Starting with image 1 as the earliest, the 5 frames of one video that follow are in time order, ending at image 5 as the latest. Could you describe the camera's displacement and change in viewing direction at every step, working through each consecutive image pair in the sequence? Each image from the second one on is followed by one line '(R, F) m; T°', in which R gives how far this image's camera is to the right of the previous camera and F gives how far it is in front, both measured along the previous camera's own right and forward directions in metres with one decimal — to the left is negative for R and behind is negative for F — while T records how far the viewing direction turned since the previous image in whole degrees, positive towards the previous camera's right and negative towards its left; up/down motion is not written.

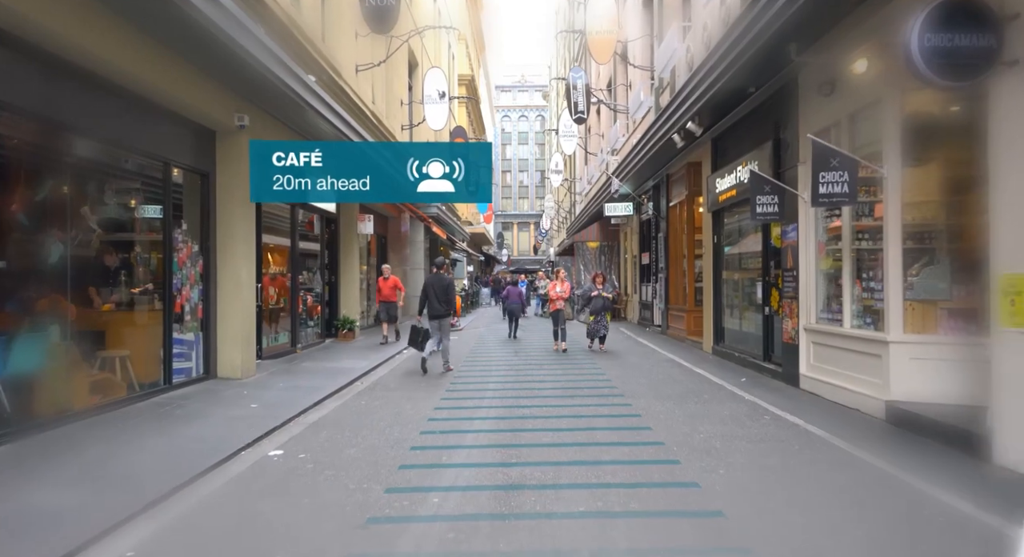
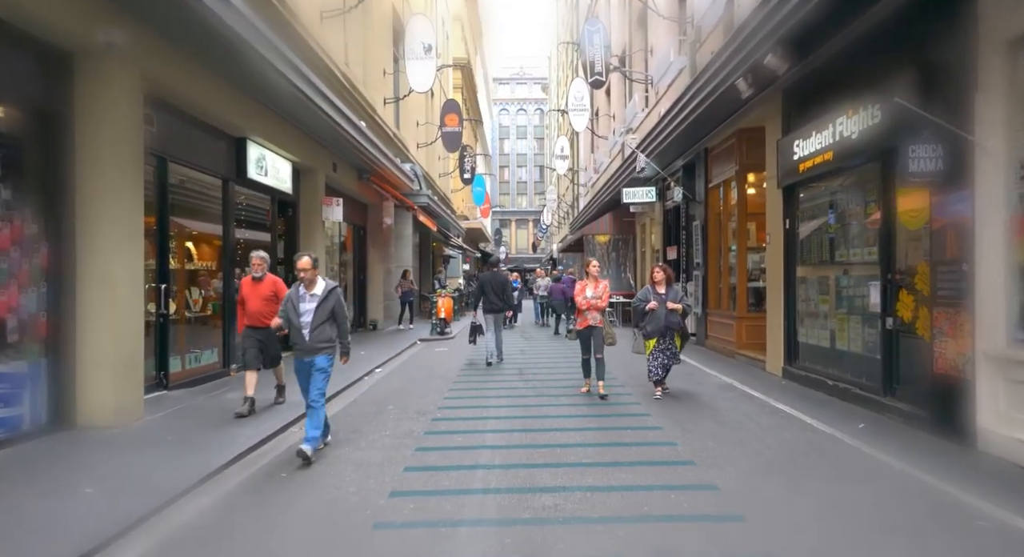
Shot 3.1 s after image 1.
(-0.1, +2.9) m; 0°
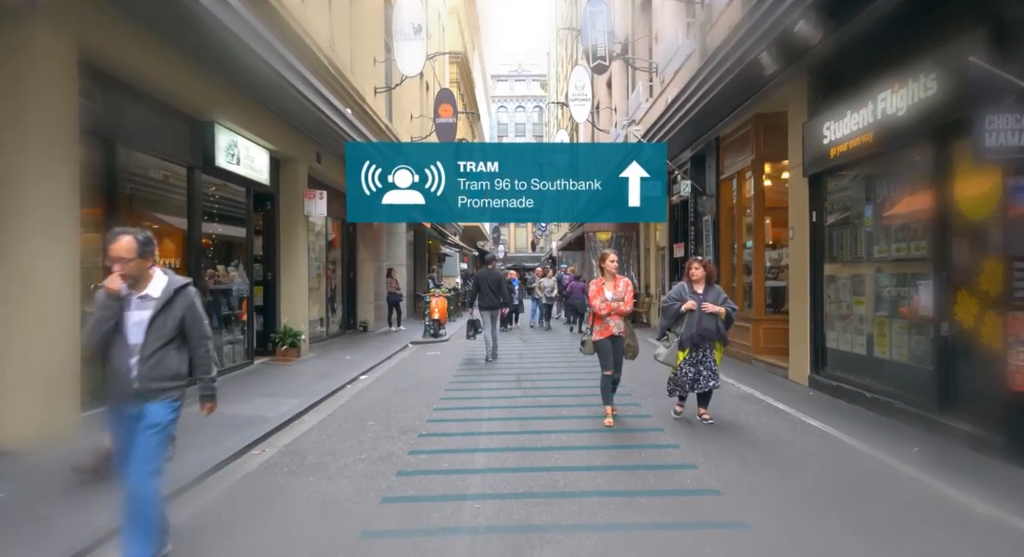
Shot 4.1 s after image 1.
(0.0, +0.9) m; 0°
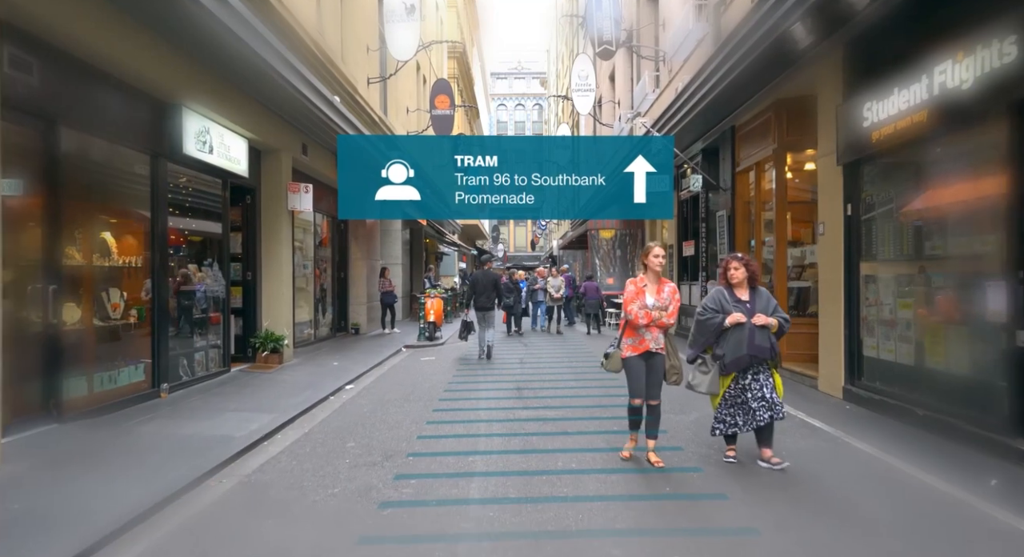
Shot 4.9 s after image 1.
(0.0, +0.8) m; 0°
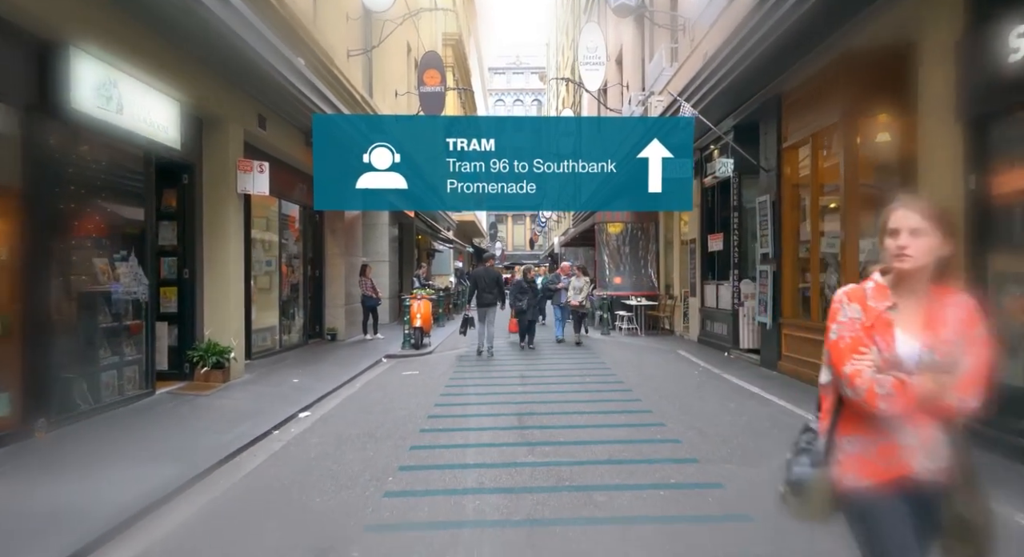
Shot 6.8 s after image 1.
(0.0, +1.9) m; 0°
